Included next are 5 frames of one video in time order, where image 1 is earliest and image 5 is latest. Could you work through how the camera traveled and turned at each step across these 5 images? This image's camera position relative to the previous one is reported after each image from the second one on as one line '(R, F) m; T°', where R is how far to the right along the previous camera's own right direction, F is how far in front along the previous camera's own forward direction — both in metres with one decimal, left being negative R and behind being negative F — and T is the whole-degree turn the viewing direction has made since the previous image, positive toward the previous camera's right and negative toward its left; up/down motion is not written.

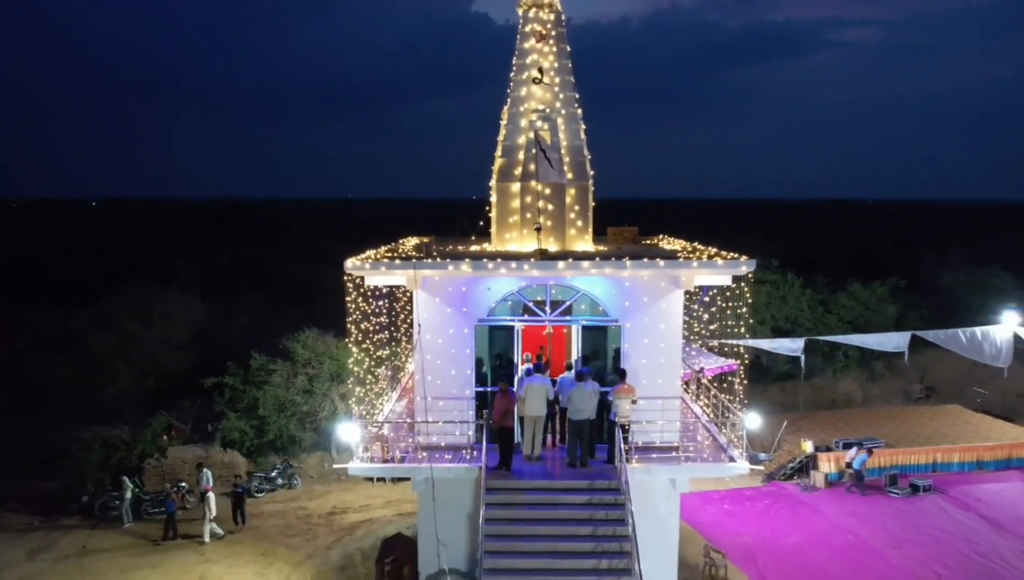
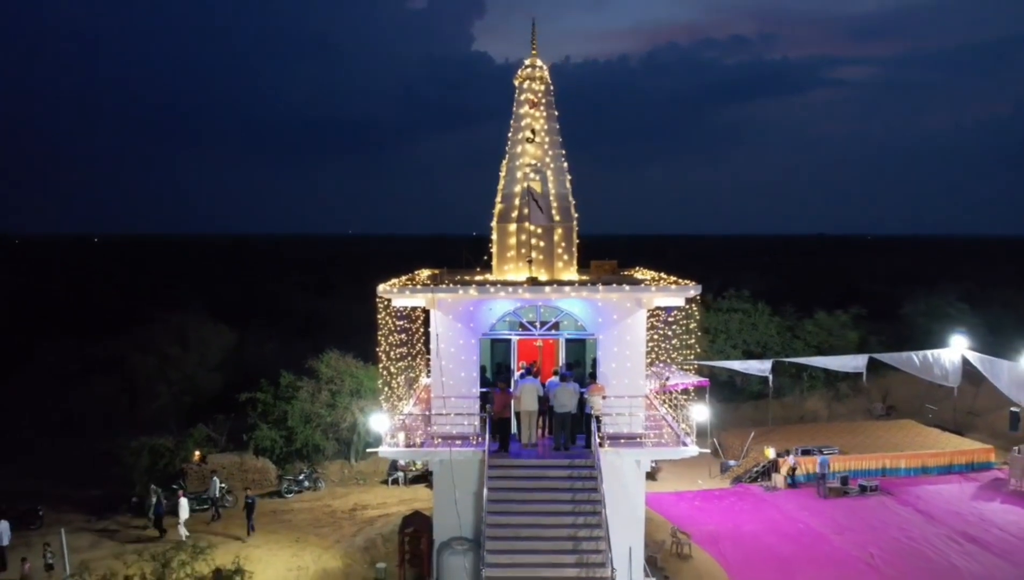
(+0.1, -3.0) m; 0°
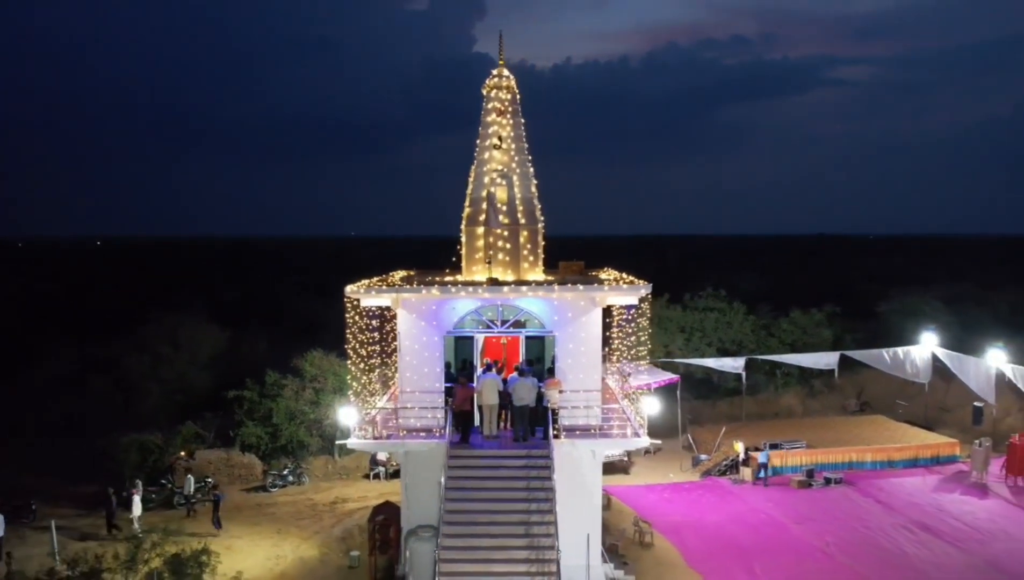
(+0.8, -0.8) m; 0°
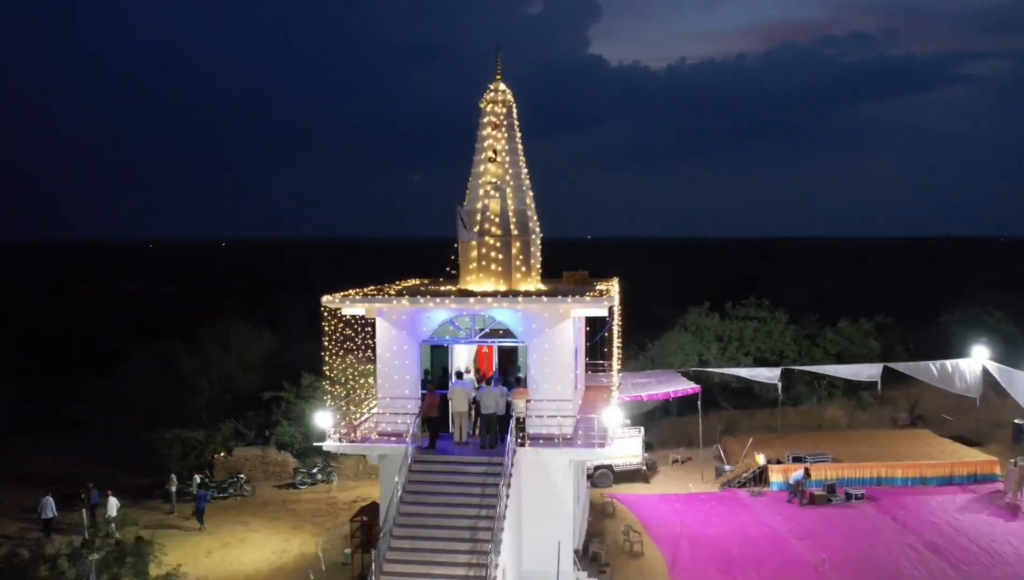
(+2.6, -0.3) m; -7°
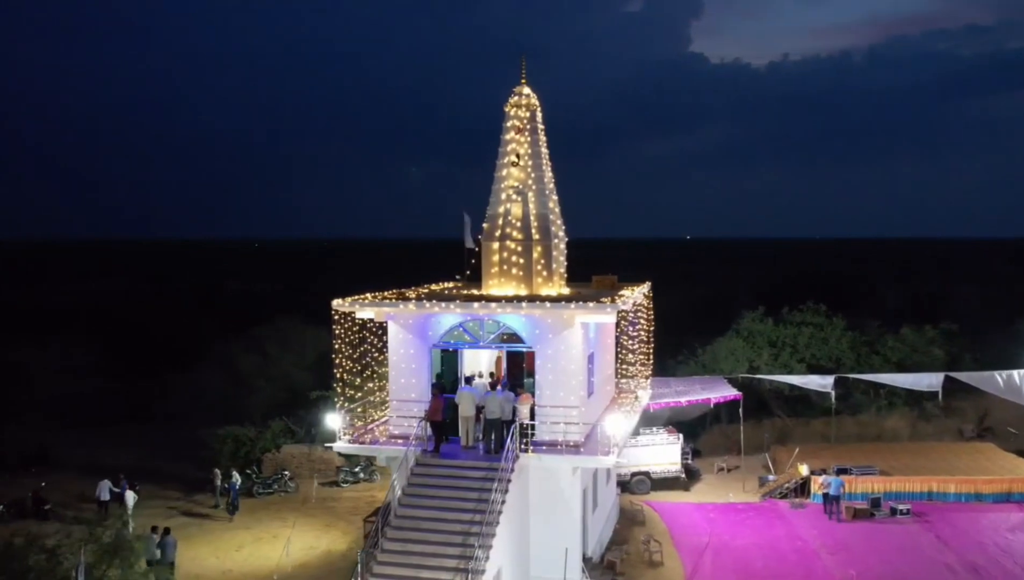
(+1.6, +0.1) m; -6°
